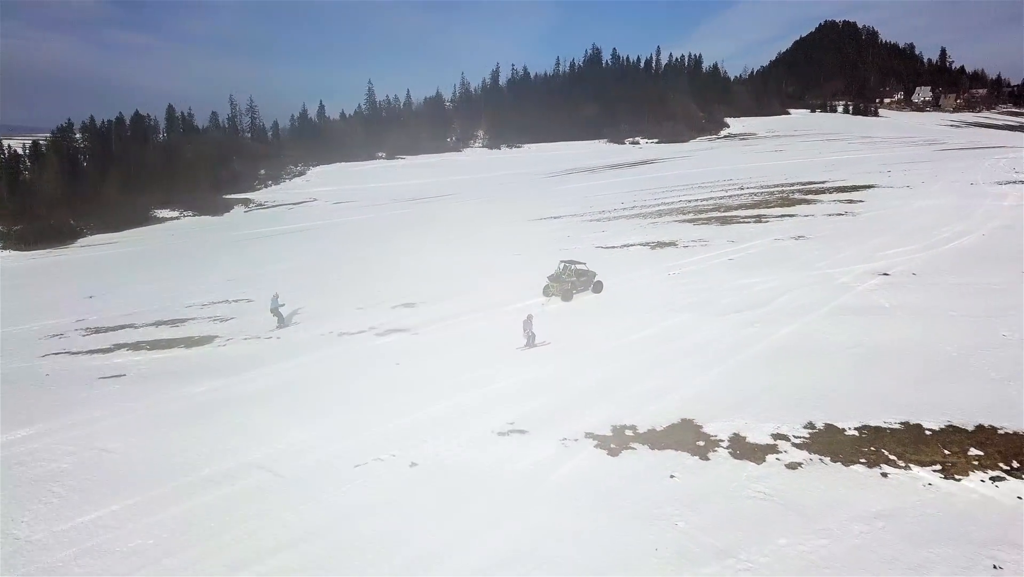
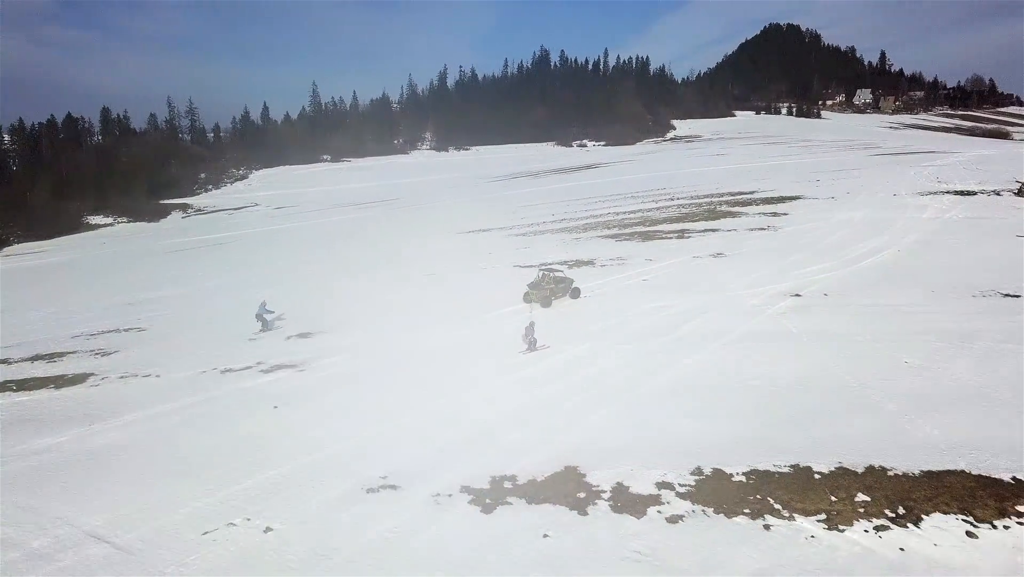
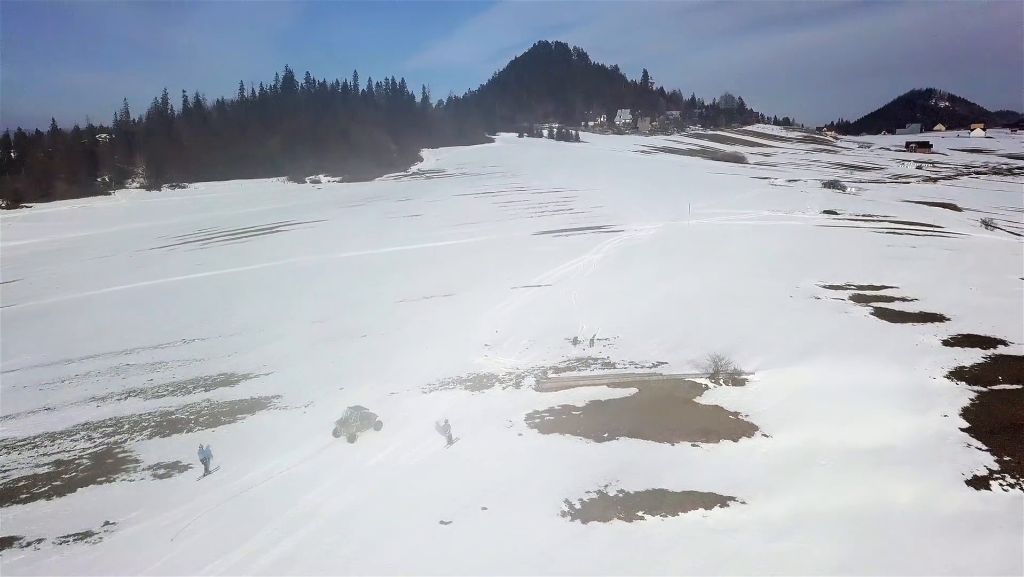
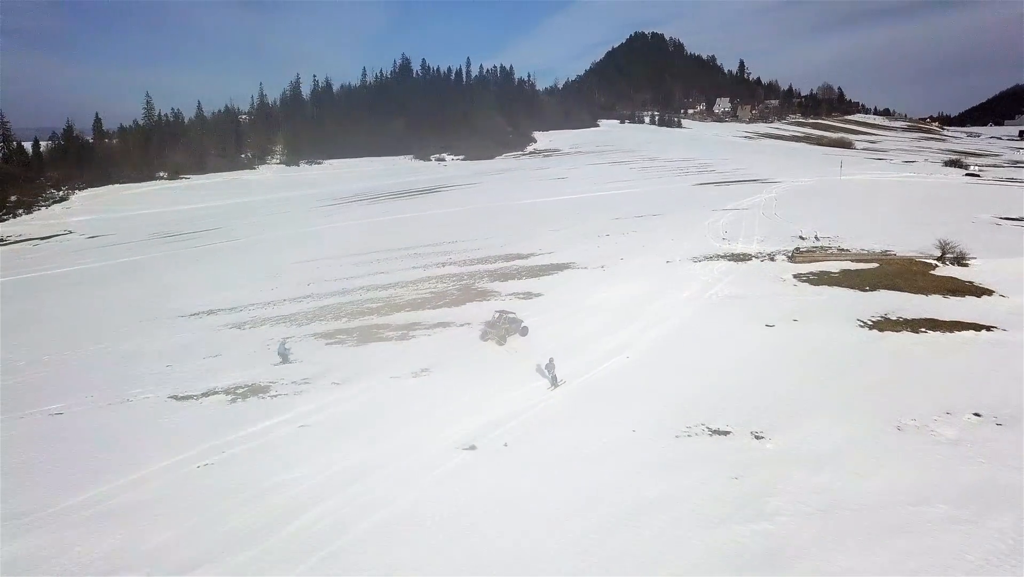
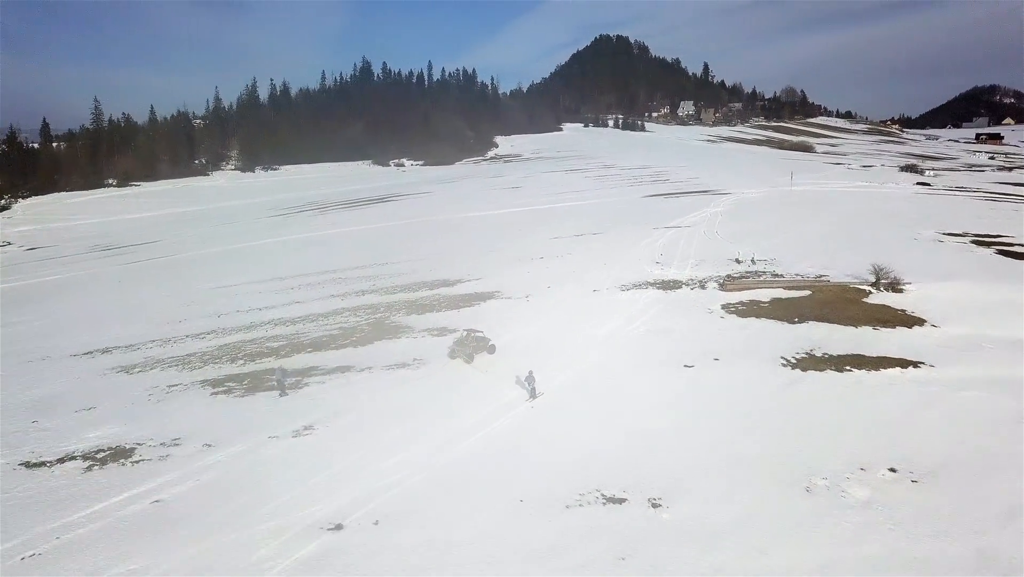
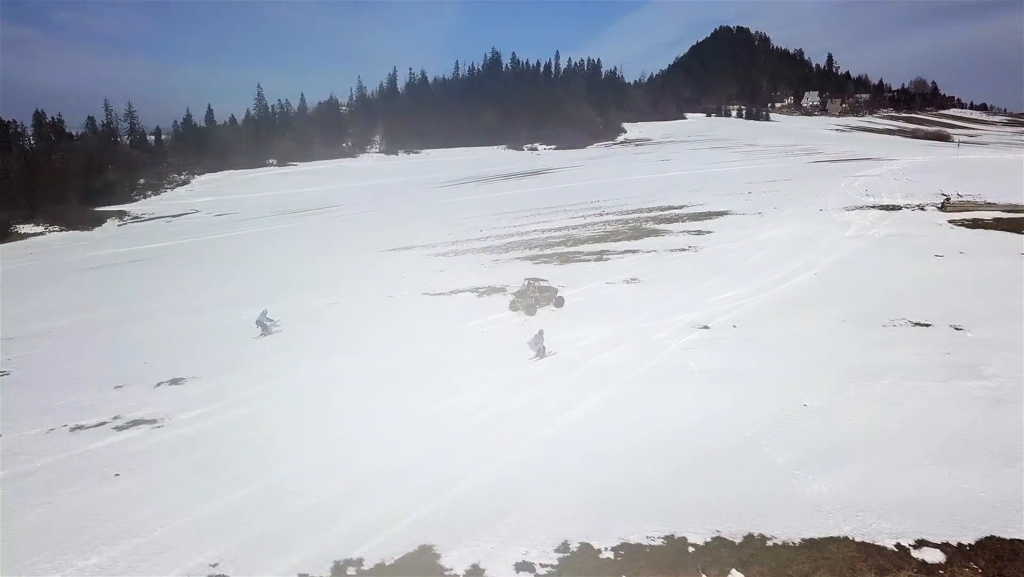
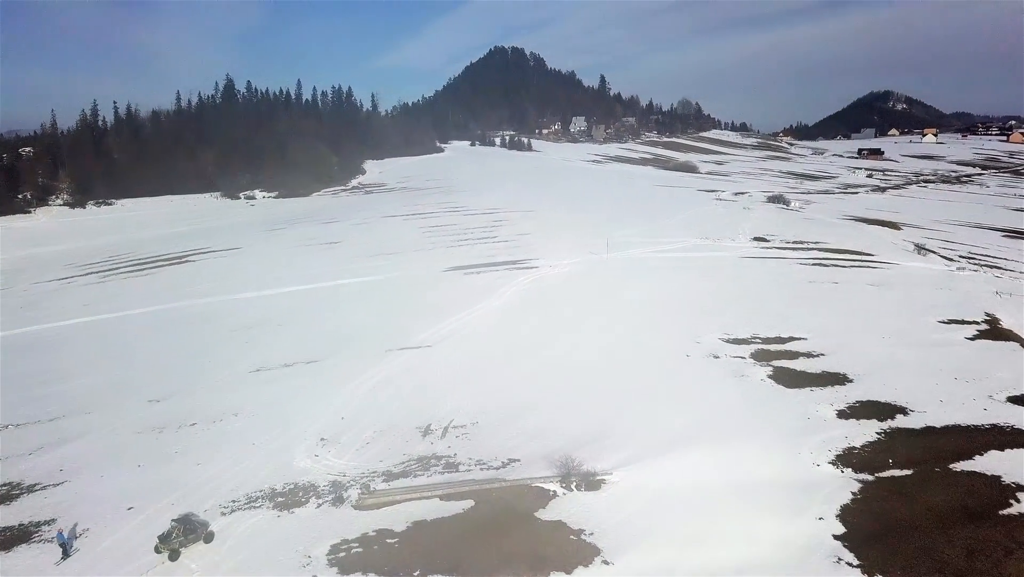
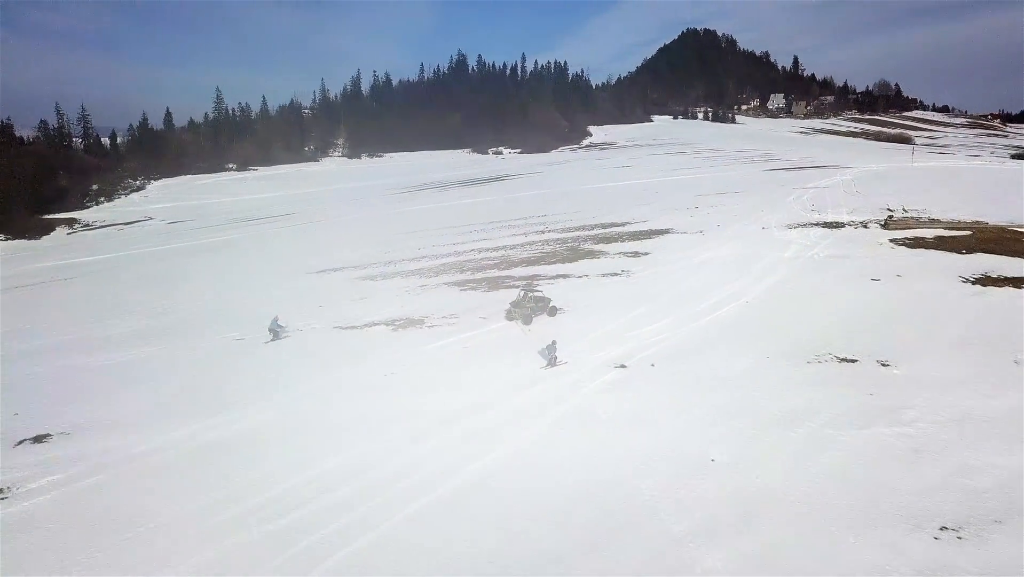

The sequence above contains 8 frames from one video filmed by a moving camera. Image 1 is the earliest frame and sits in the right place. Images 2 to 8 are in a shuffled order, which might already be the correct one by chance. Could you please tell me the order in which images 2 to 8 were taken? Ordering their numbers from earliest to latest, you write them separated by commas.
2, 6, 8, 4, 5, 3, 7
